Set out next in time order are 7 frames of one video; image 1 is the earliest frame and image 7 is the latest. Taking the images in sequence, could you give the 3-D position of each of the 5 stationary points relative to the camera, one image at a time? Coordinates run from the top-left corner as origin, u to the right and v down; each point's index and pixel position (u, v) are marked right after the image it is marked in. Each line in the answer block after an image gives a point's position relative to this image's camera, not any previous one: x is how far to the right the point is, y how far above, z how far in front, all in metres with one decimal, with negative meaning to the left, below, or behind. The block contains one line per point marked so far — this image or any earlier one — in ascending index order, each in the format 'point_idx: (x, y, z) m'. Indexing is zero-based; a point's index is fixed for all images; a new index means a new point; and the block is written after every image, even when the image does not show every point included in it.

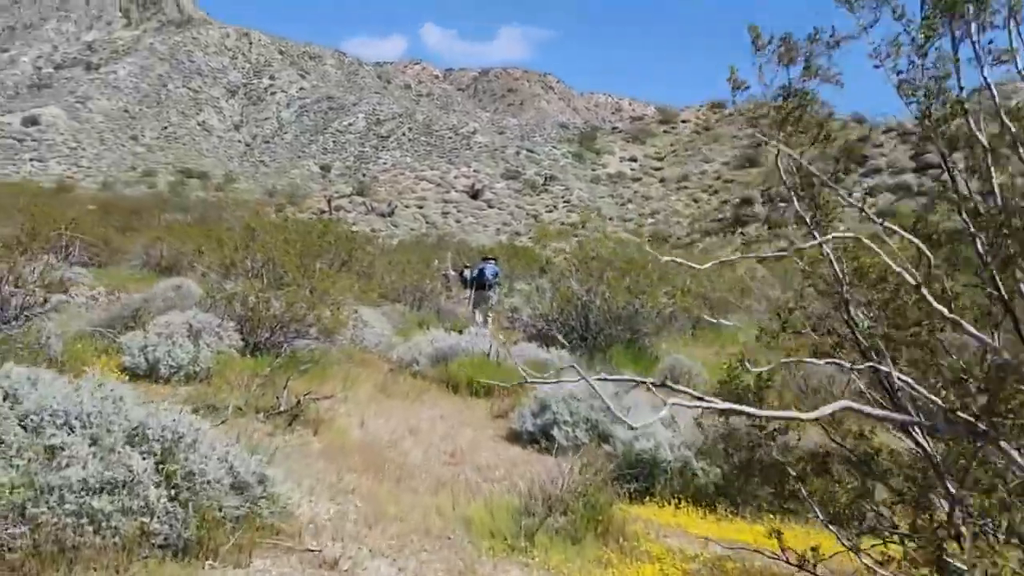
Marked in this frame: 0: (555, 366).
0: (+0.5, -0.9, +9.7) m
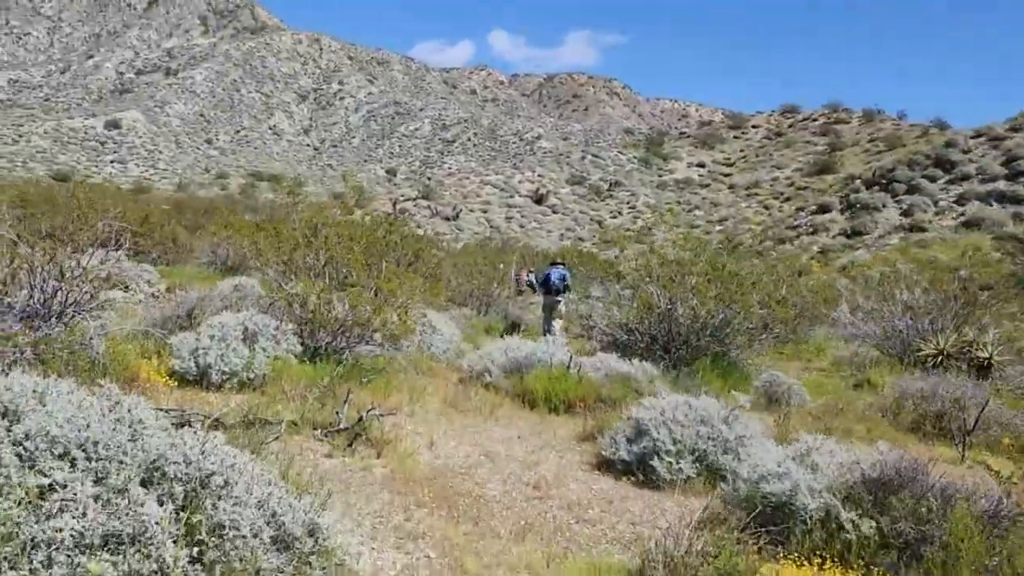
0: (+1.4, -1.0, +8.8) m
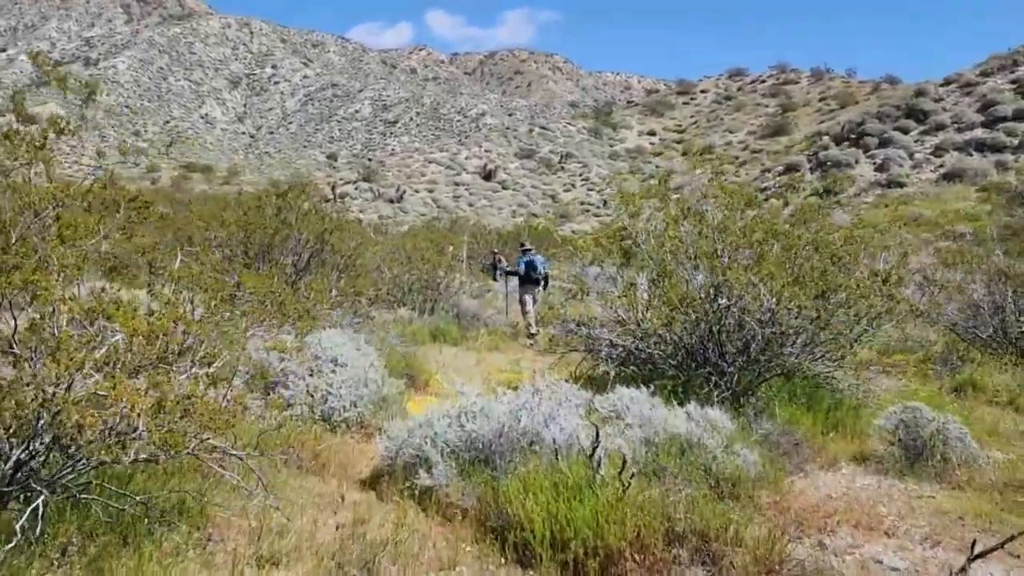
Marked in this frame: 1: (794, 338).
0: (+1.1, -0.9, +4.7) m
1: (+2.3, -0.4, +6.7) m
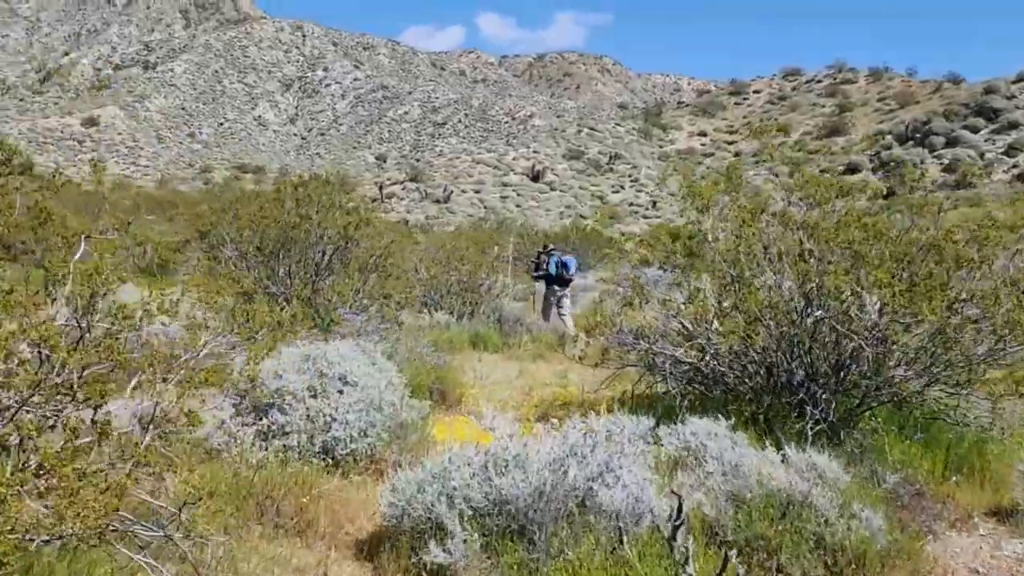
0: (+1.3, -1.0, +3.5) m
1: (+2.6, -0.5, +5.5) m
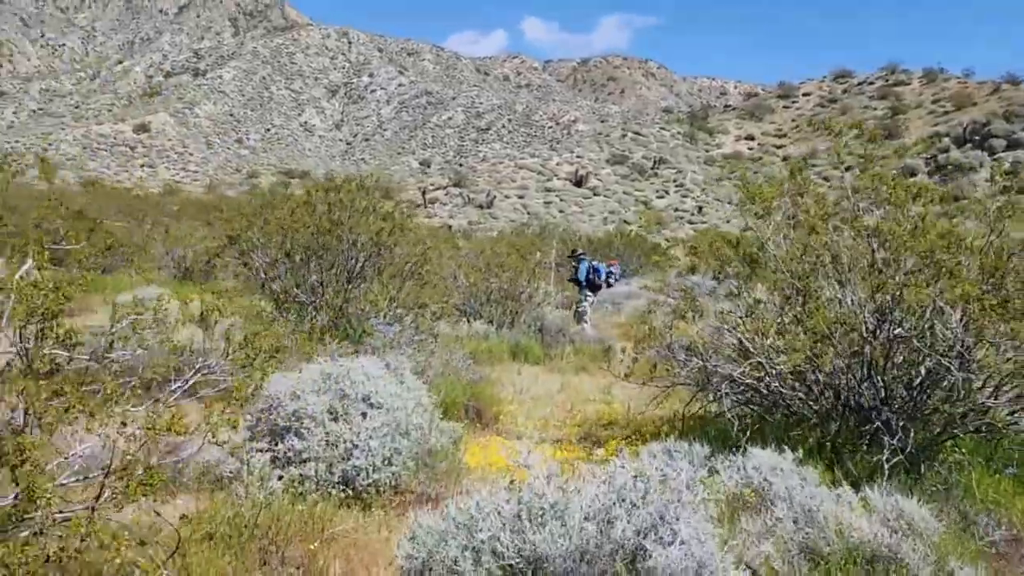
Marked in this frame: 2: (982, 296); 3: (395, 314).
0: (+1.5, -1.0, +3.0) m
1: (+2.8, -0.6, +4.9) m
2: (+2.7, 0.0, +4.8) m
3: (-1.2, -0.3, +8.2) m
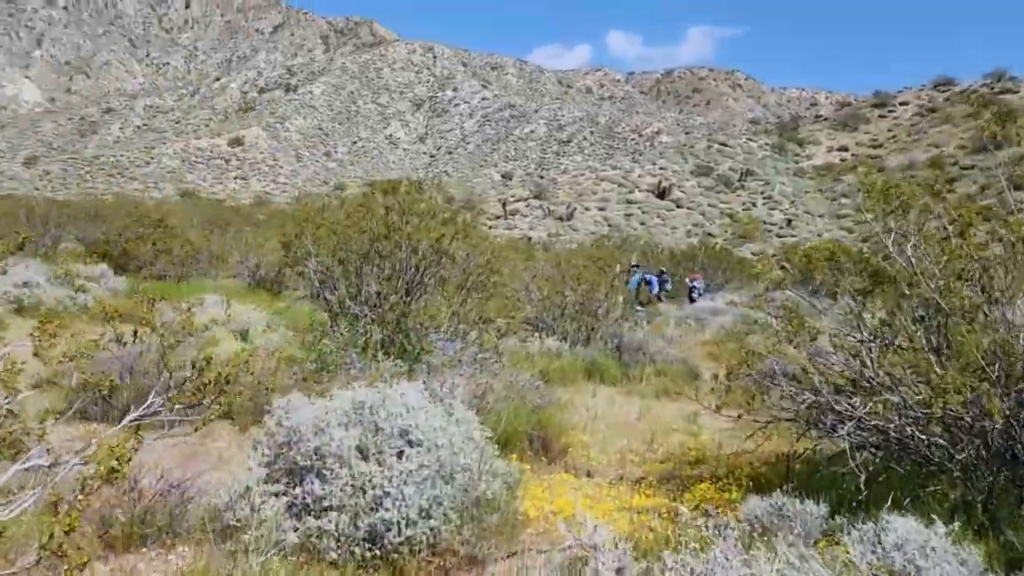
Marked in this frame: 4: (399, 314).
0: (+1.6, -1.1, +2.0) m
1: (+3.2, -0.7, +3.7) m
2: (+3.0, -0.1, +3.7) m
3: (-0.5, -0.4, +7.4) m
4: (-1.0, -0.2, +7.5) m
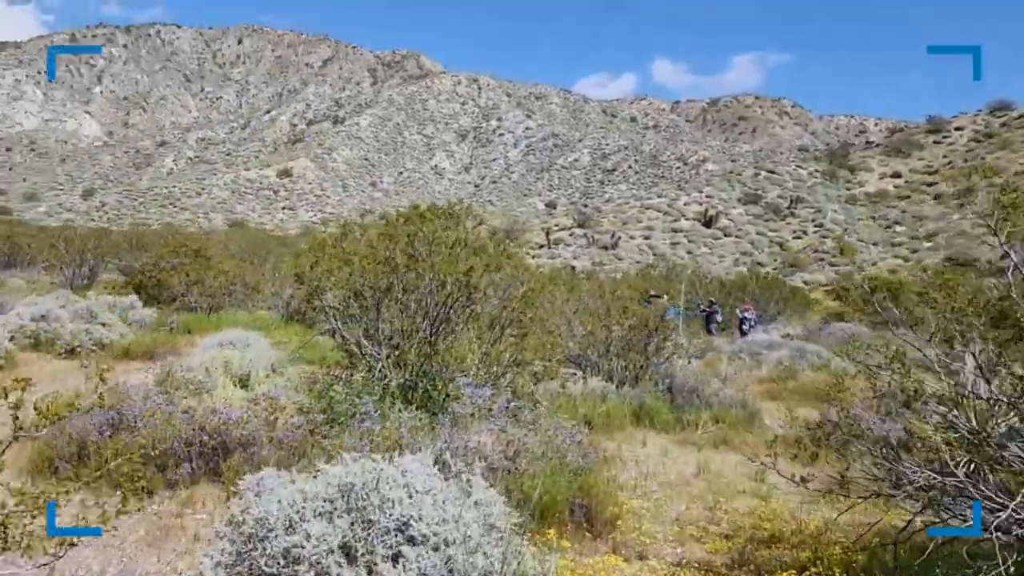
0: (+1.6, -1.2, +1.0) m
1: (+3.3, -0.9, +2.7) m
2: (+3.1, -0.3, +2.6) m
3: (-0.2, -0.7, +6.6) m
4: (-0.7, -0.5, +6.7) m
